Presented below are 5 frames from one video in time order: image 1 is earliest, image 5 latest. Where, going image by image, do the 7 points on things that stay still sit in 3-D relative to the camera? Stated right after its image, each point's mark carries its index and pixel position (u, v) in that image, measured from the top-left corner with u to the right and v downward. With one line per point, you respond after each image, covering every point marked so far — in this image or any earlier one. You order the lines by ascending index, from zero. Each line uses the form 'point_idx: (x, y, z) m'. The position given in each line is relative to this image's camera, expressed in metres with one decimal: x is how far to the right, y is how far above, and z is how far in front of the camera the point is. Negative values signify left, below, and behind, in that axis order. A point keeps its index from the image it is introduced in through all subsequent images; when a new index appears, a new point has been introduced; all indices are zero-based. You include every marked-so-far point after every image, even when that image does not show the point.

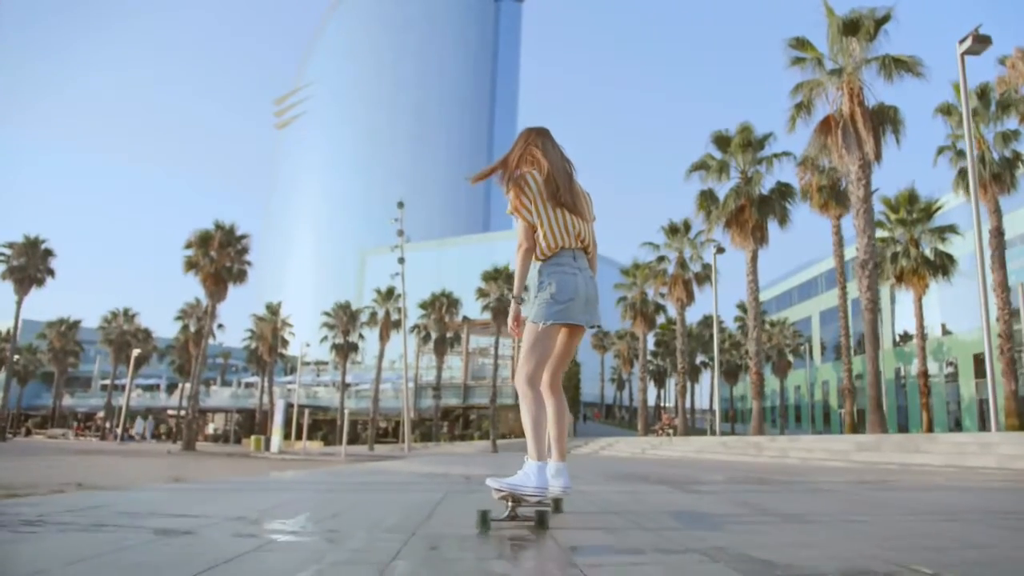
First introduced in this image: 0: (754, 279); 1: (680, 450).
0: (+6.1, +0.3, +18.1) m
1: (+4.7, -4.5, +20.0) m
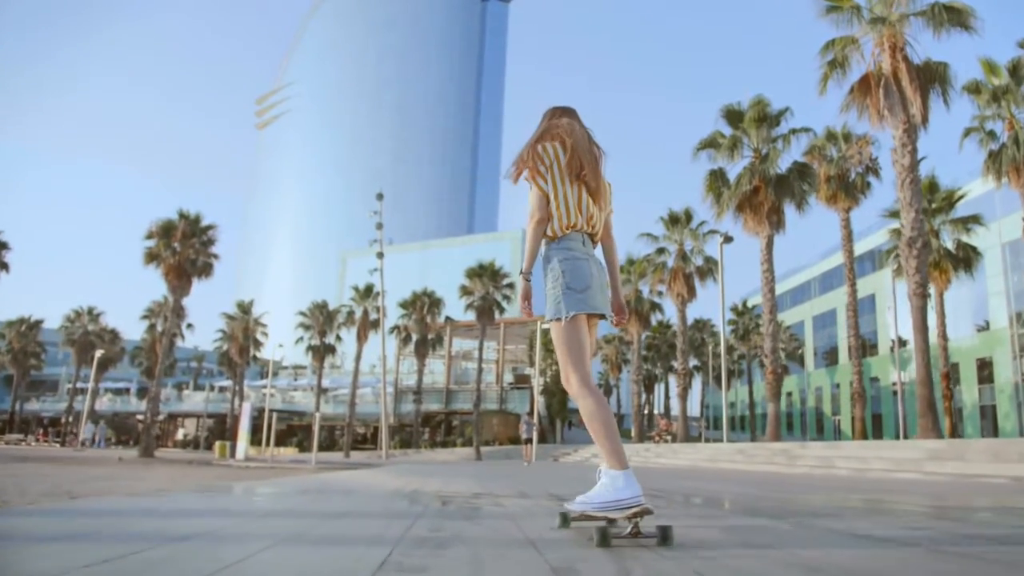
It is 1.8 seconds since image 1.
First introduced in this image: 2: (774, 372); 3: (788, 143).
0: (+5.8, +0.5, +16.3) m
1: (+4.4, -4.3, +18.1) m
2: (+6.7, -2.1, +18.3) m
3: (+6.3, +3.4, +16.6) m
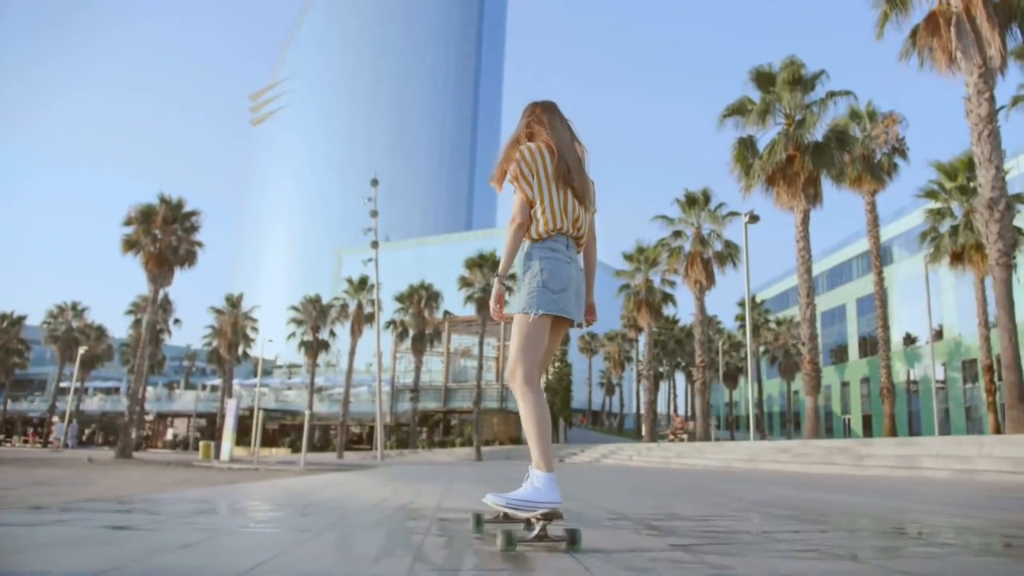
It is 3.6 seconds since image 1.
0: (+5.9, +0.9, +14.6) m
1: (+4.5, -3.9, +16.4) m
2: (+6.8, -1.7, +16.6) m
3: (+6.5, +3.7, +14.9) m
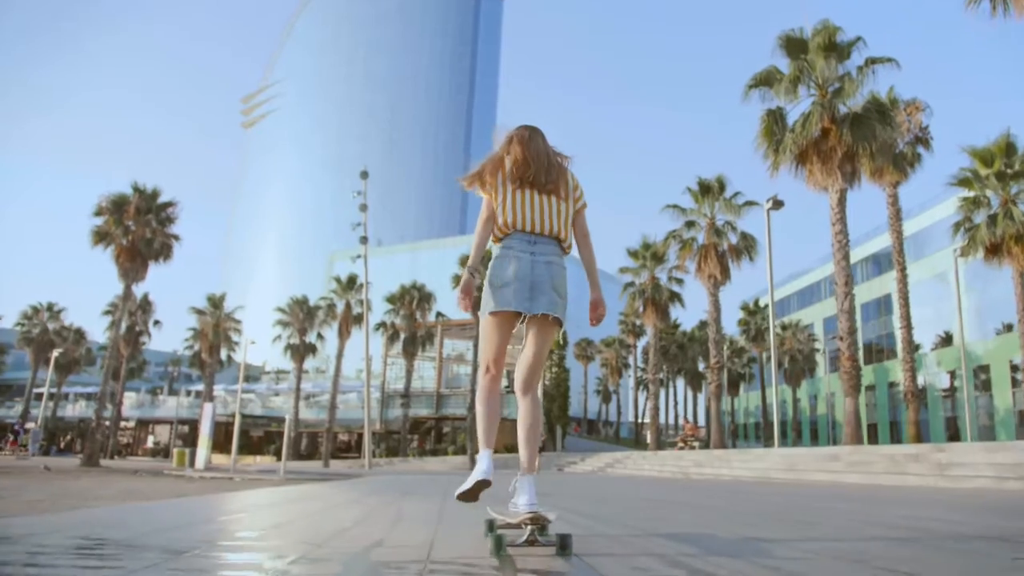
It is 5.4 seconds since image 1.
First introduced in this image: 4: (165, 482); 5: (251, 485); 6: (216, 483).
0: (+6.0, +1.1, +13.1) m
1: (+4.5, -3.7, +14.8) m
2: (+6.8, -1.5, +15.1) m
3: (+6.5, +3.9, +13.4) m
4: (-9.1, -5.0, +18.5) m
5: (-7.1, -5.3, +19.6) m
6: (-7.8, -5.1, +18.9) m
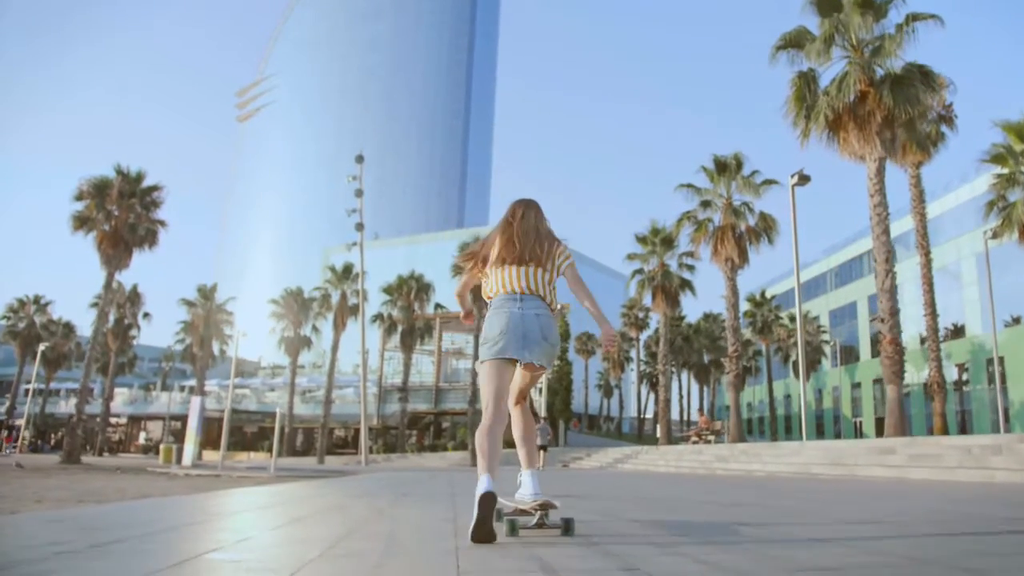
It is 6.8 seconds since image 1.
0: (+6.1, +1.4, +12.0) m
1: (+4.6, -3.4, +13.7) m
2: (+7.0, -1.2, +14.0) m
3: (+6.7, +4.3, +12.3) m
4: (-8.9, -4.7, +17.4) m
5: (-7.0, -4.9, +18.4) m
6: (-7.7, -4.8, +17.7) m
